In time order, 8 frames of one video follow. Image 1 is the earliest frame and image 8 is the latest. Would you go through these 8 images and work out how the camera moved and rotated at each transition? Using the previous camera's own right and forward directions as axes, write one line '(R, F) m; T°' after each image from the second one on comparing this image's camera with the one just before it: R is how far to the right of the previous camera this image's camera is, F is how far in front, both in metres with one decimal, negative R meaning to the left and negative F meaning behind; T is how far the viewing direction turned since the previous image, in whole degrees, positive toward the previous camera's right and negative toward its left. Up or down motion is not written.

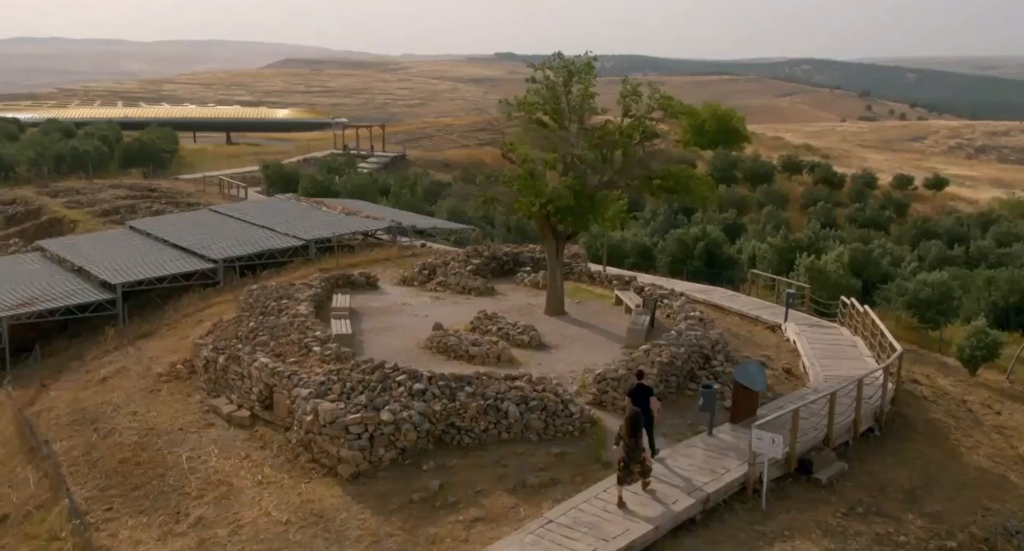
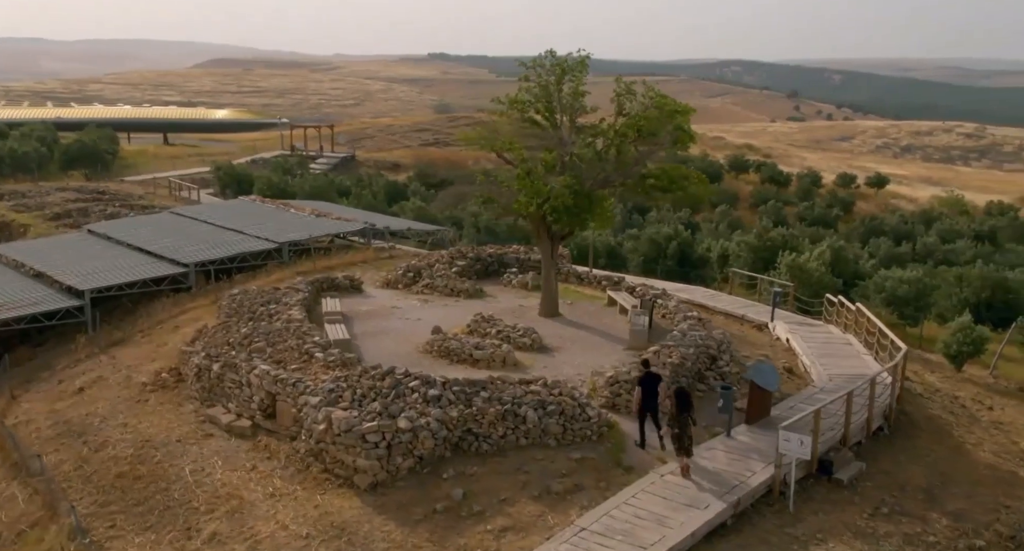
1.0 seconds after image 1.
(-0.6, +0.3) m; +2°
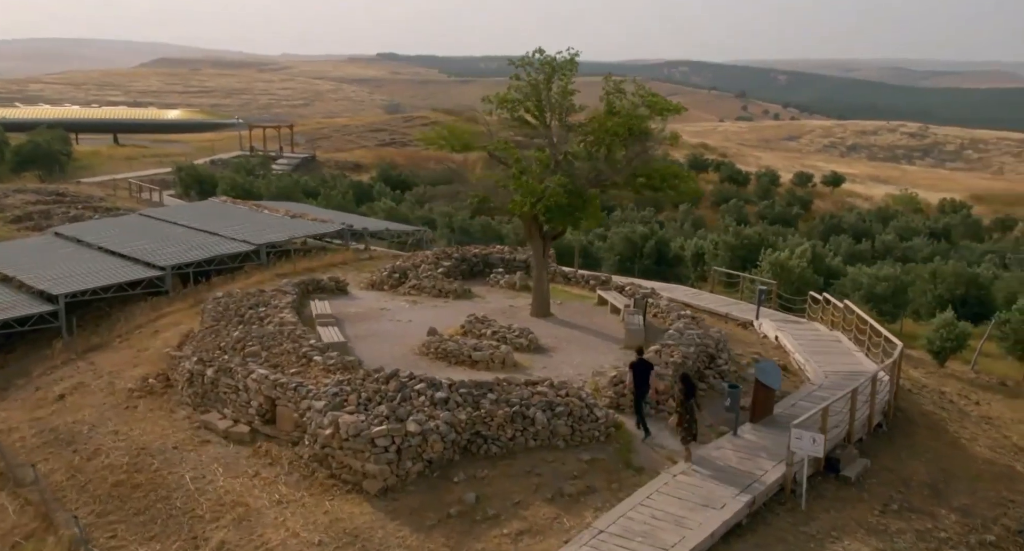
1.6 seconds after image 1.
(-0.4, +0.1) m; +2°
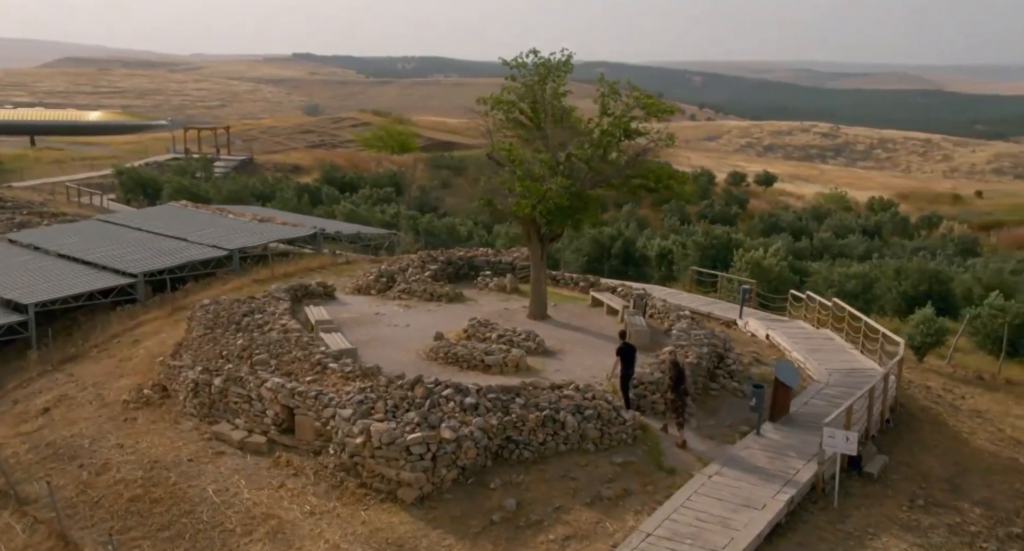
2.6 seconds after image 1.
(-0.7, +0.1) m; +3°
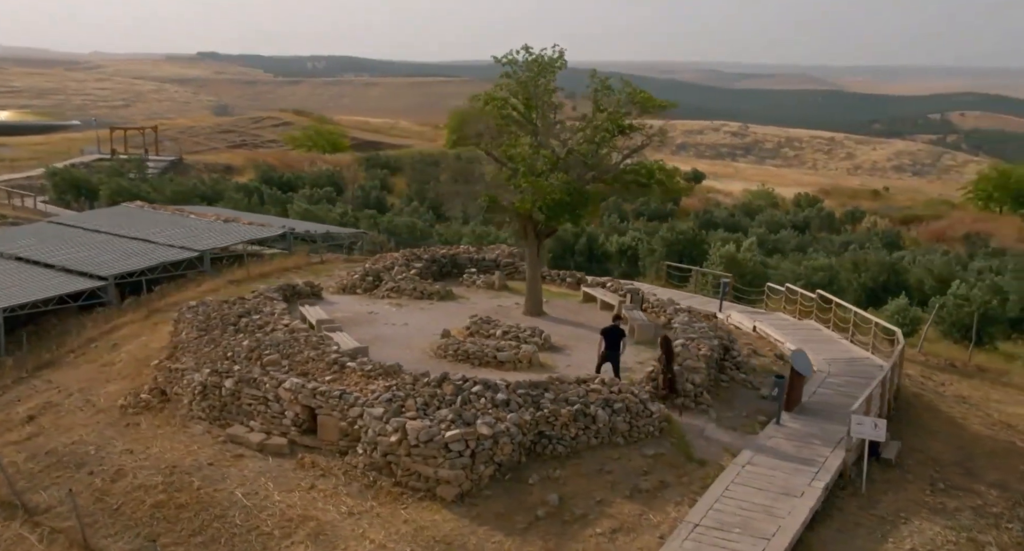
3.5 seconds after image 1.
(-0.7, 0.0) m; +3°
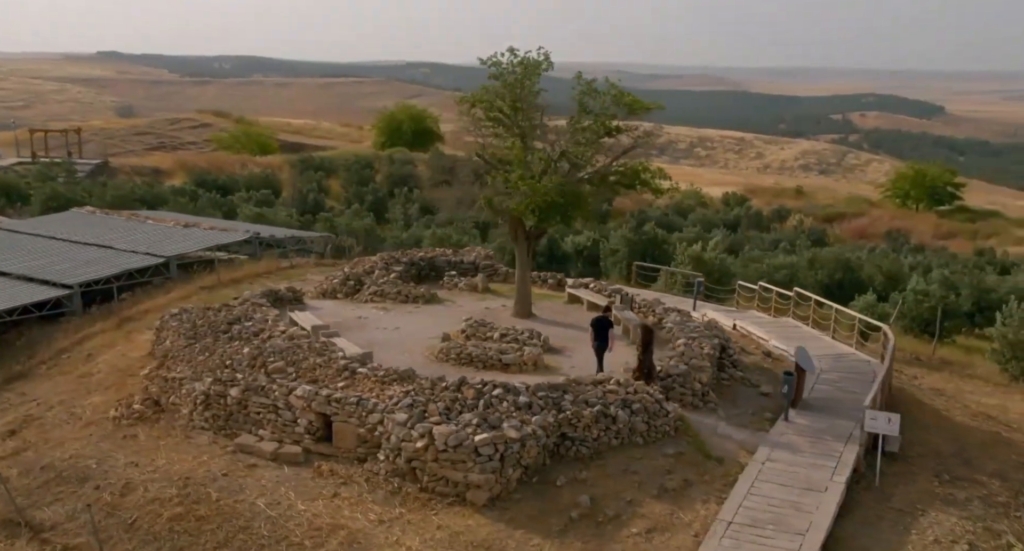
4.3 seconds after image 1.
(-0.7, 0.0) m; +3°
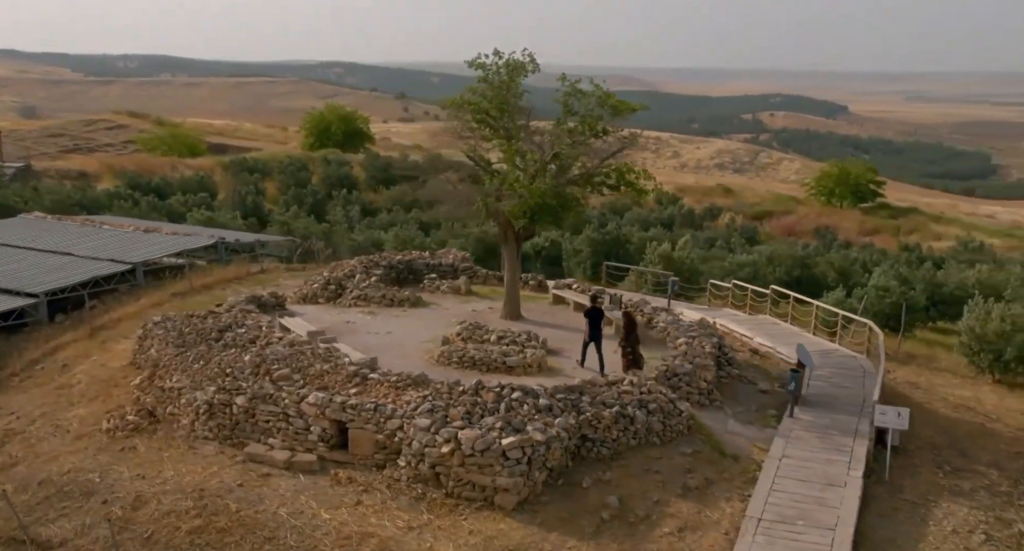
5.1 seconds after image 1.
(-0.6, 0.0) m; +3°
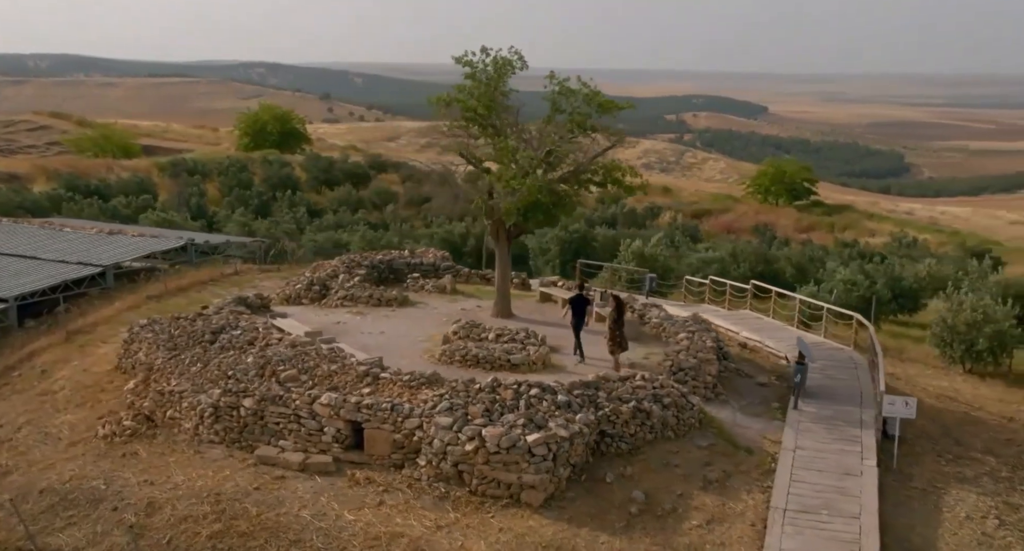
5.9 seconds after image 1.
(-0.6, 0.0) m; +3°
